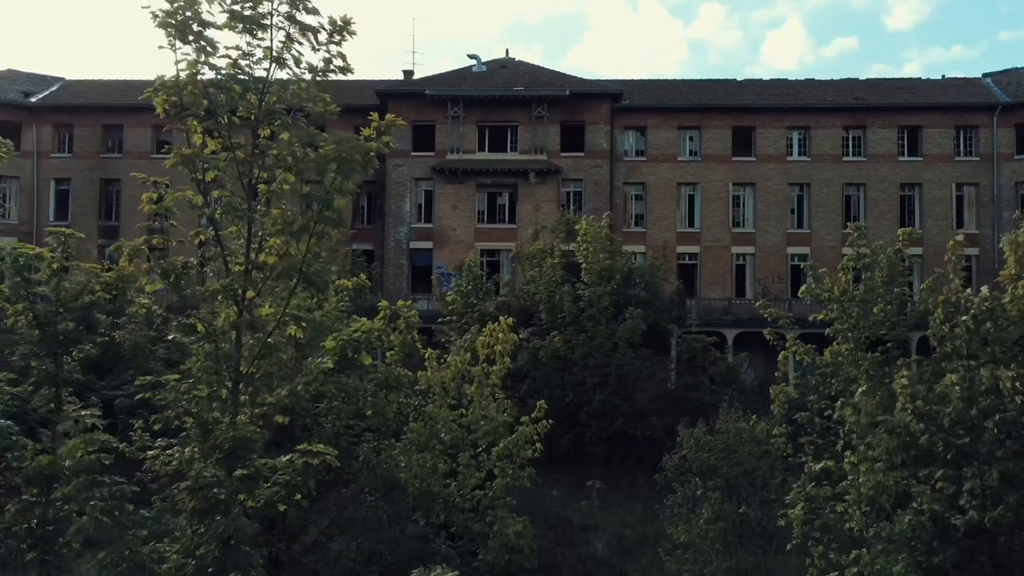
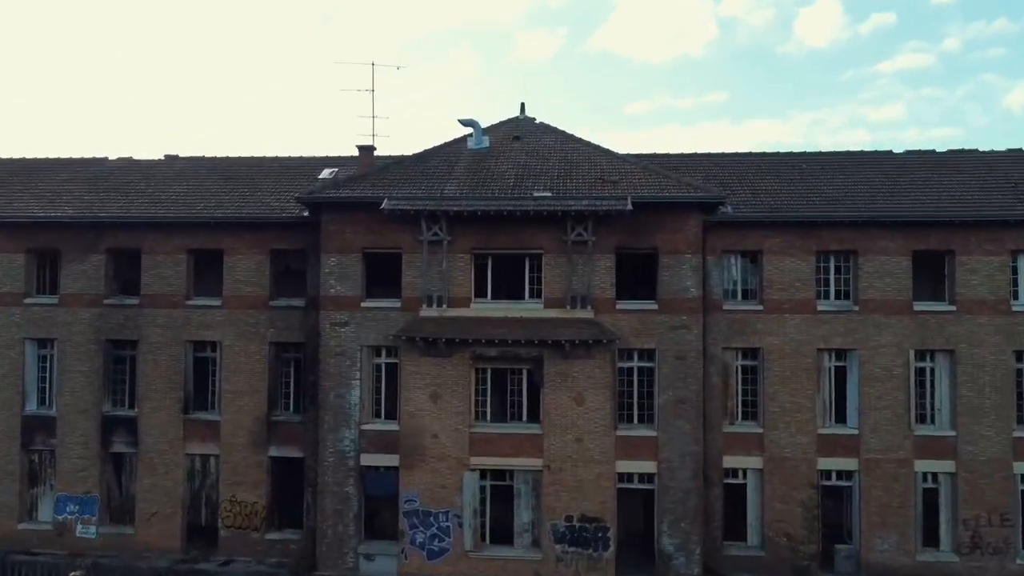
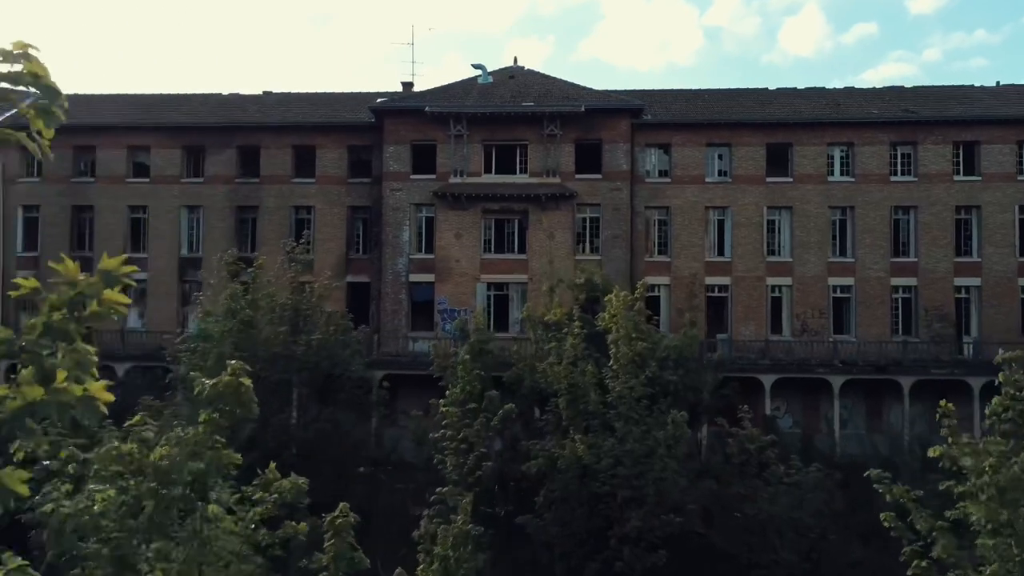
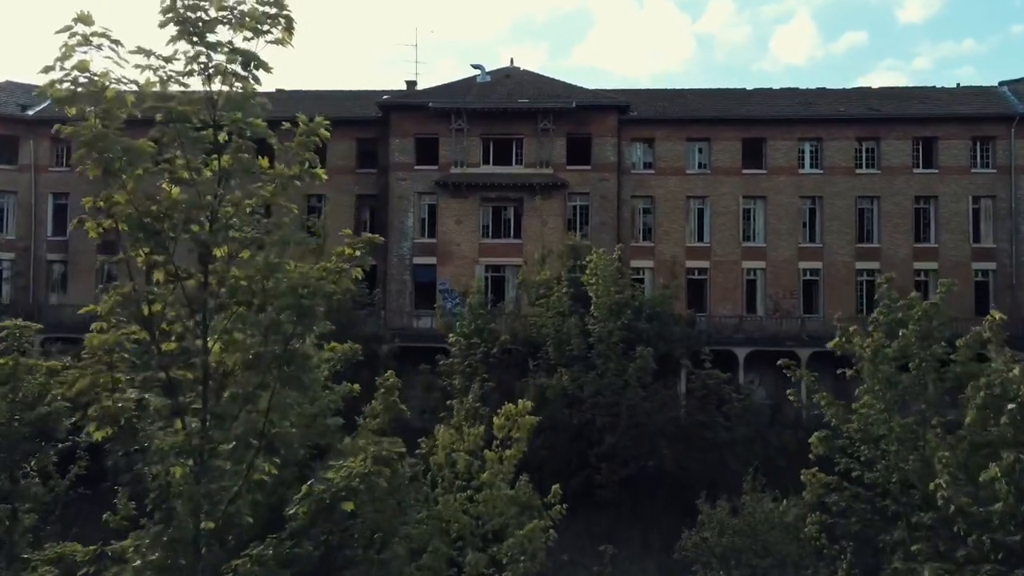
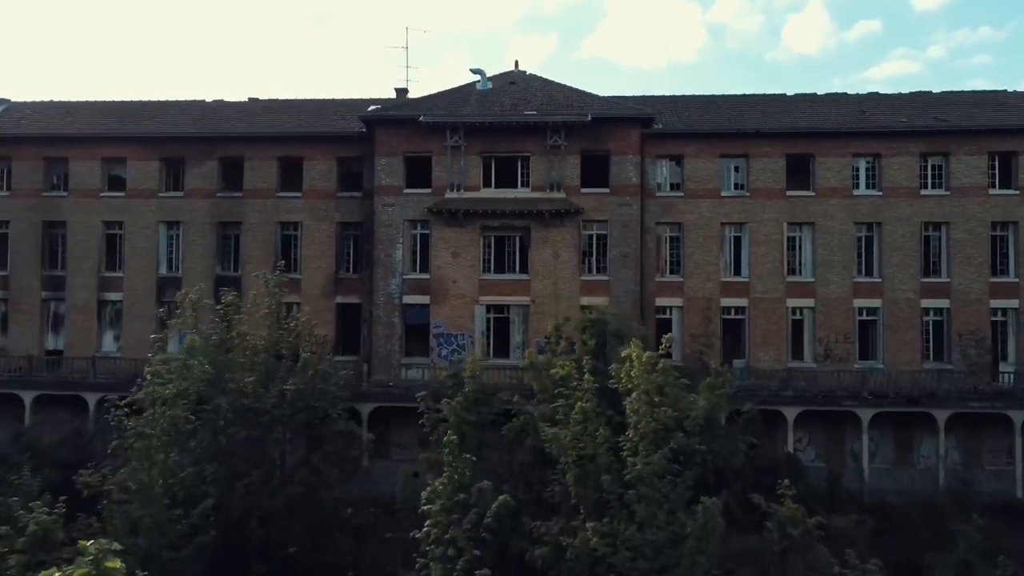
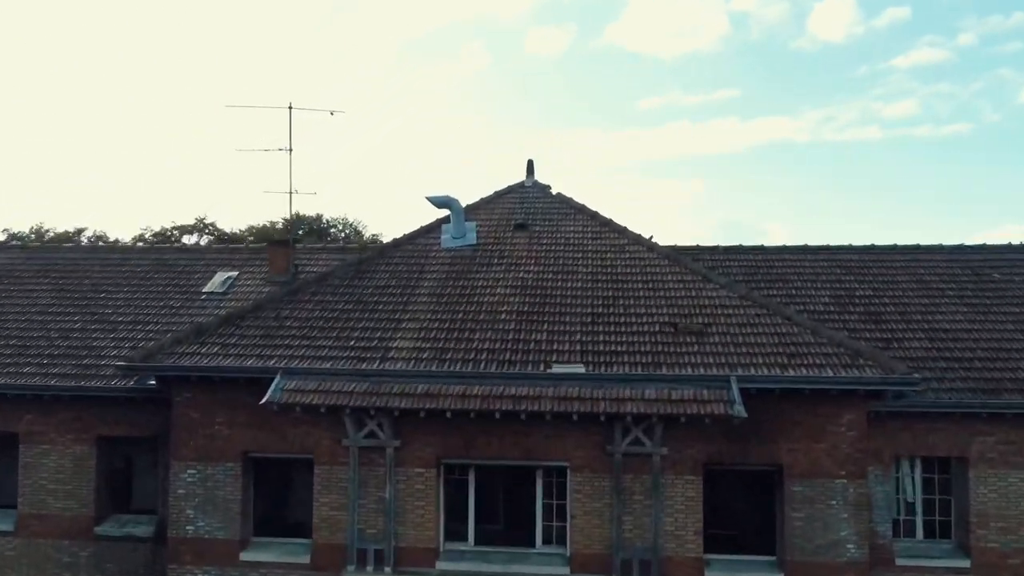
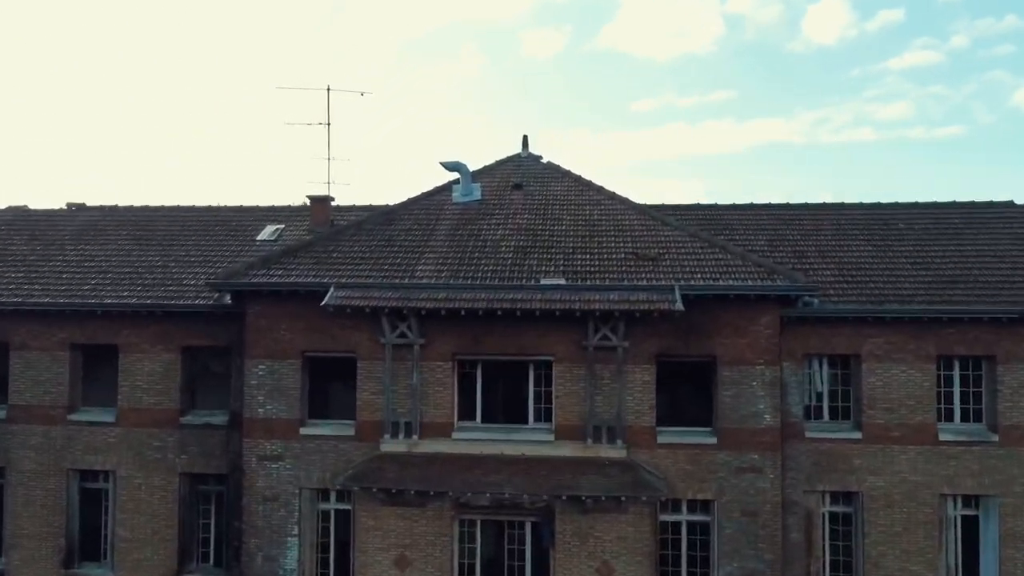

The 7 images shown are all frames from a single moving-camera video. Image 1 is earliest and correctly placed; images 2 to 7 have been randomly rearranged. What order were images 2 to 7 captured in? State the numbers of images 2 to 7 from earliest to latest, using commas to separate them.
4, 3, 5, 2, 7, 6
